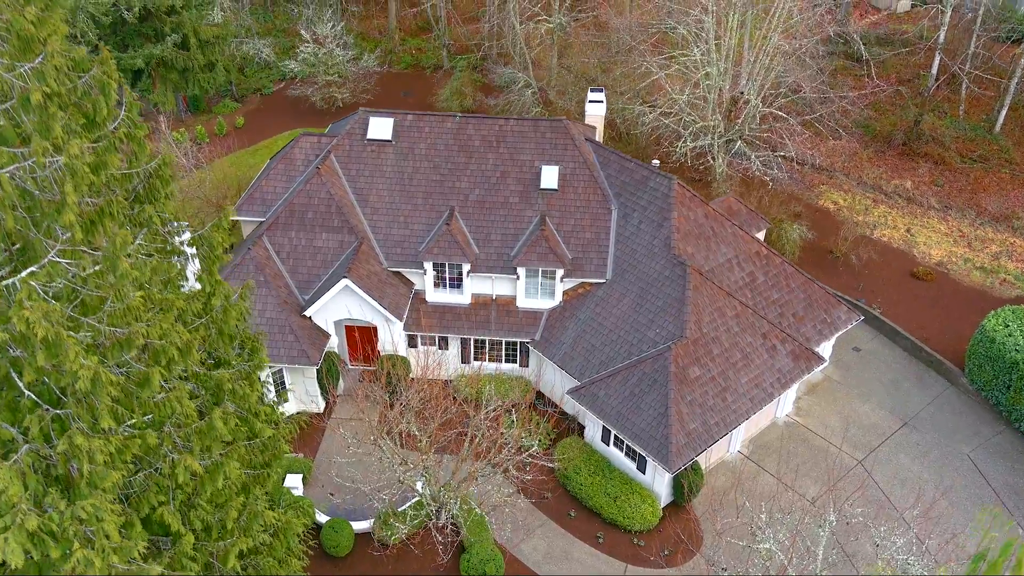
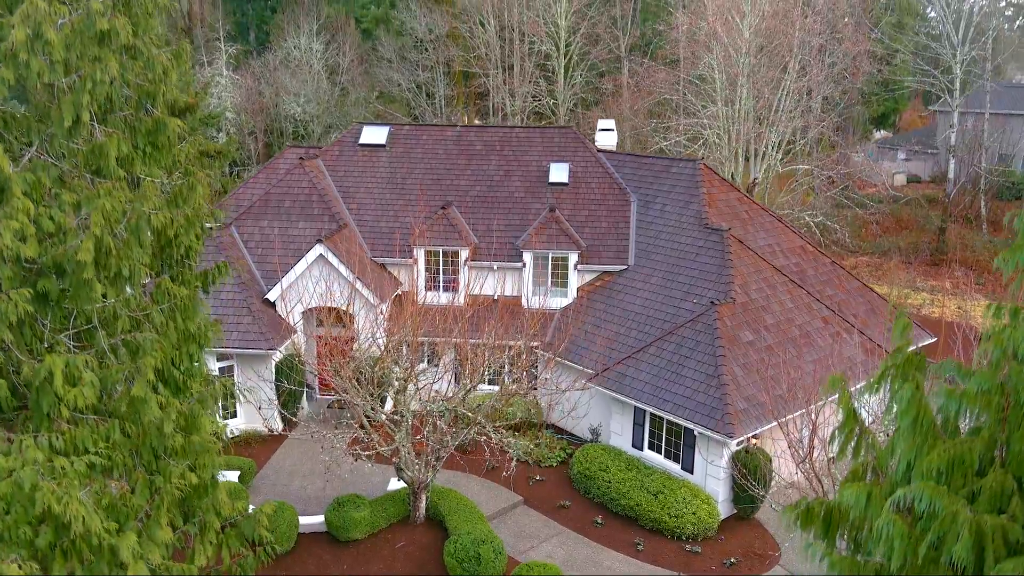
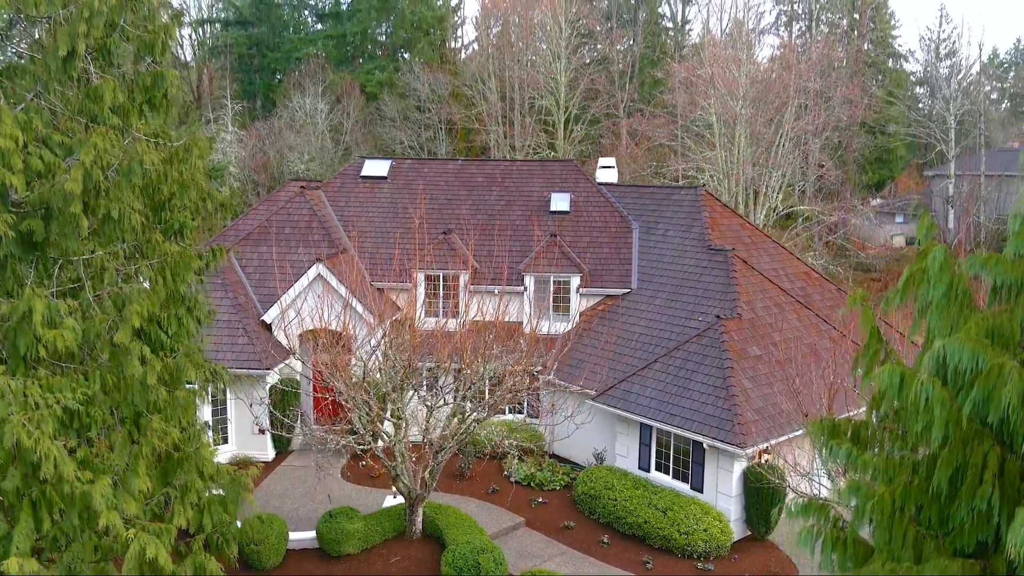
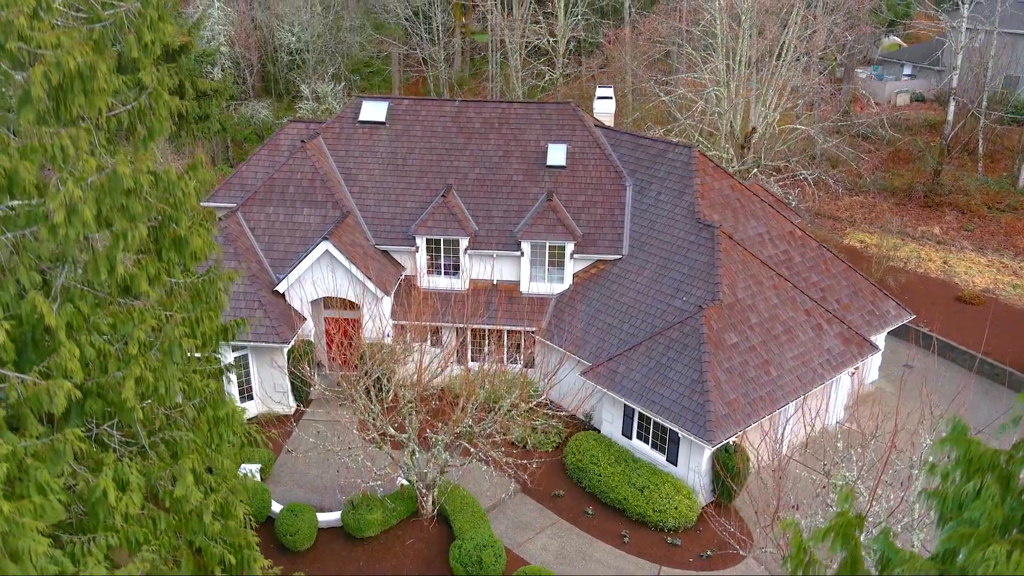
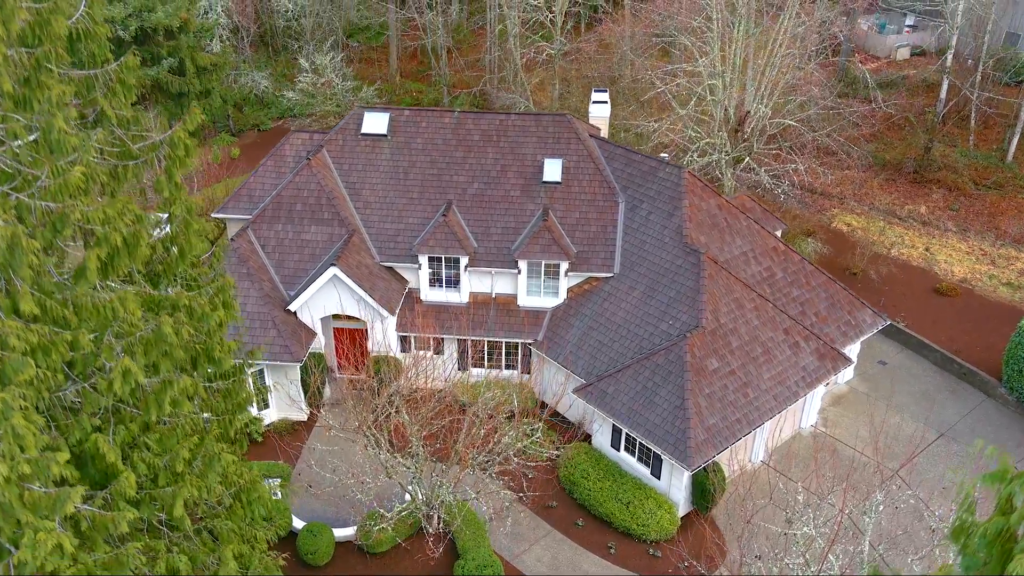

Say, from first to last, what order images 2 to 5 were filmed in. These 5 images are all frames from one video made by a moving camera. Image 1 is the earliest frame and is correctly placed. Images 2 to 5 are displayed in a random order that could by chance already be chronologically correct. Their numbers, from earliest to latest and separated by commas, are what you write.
5, 4, 2, 3
